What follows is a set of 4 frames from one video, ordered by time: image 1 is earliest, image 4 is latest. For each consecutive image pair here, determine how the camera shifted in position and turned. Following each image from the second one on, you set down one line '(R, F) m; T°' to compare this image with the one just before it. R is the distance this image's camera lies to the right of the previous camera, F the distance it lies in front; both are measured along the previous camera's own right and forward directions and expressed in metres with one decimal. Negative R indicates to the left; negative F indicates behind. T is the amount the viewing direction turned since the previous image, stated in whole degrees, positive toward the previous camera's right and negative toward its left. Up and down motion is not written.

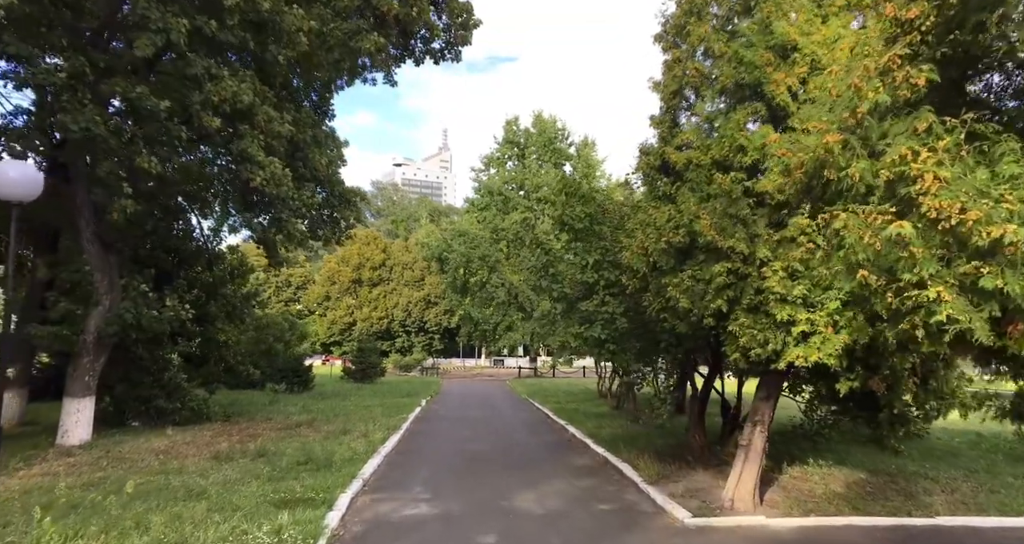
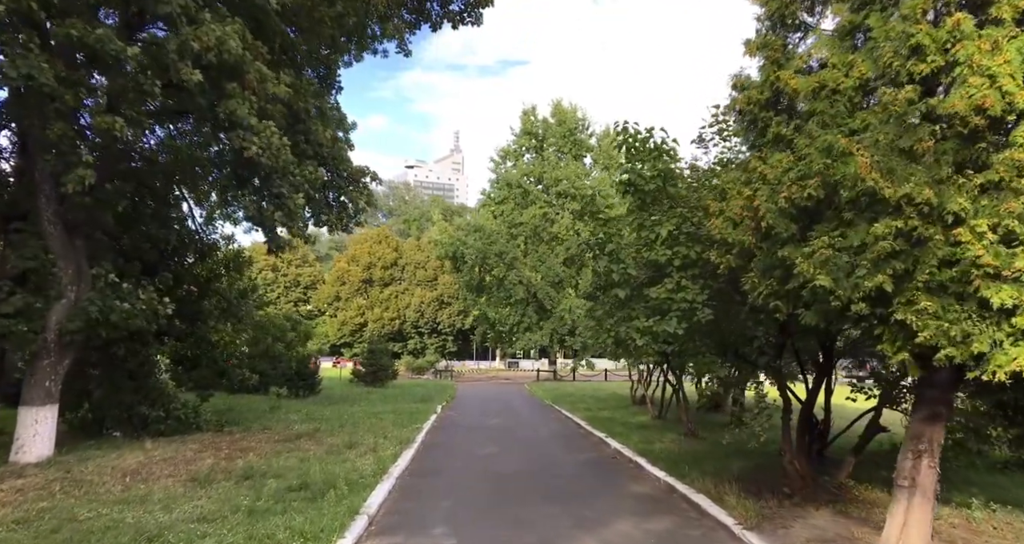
(-0.4, +1.8) m; -1°
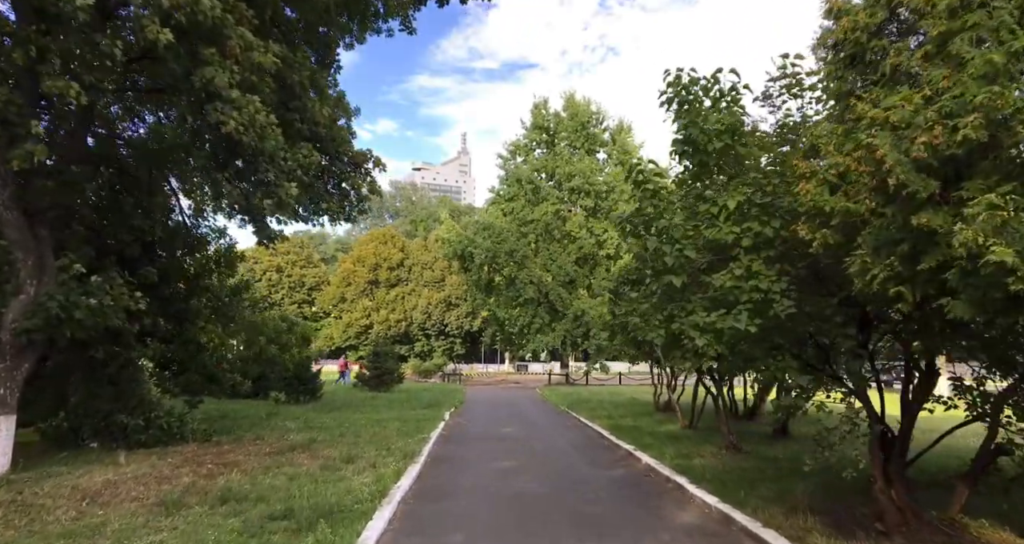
(-0.2, +1.2) m; -1°
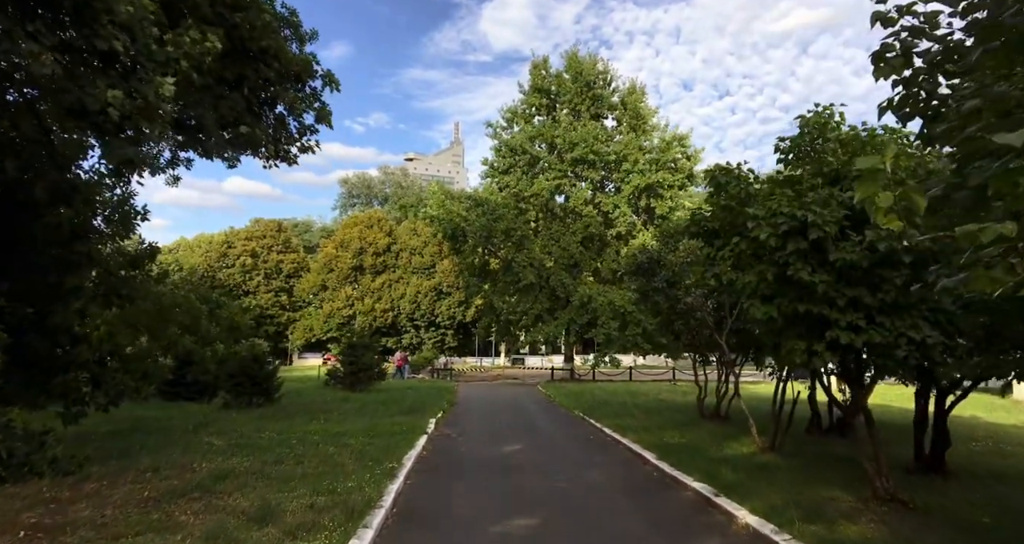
(-0.2, +3.9) m; +1°
